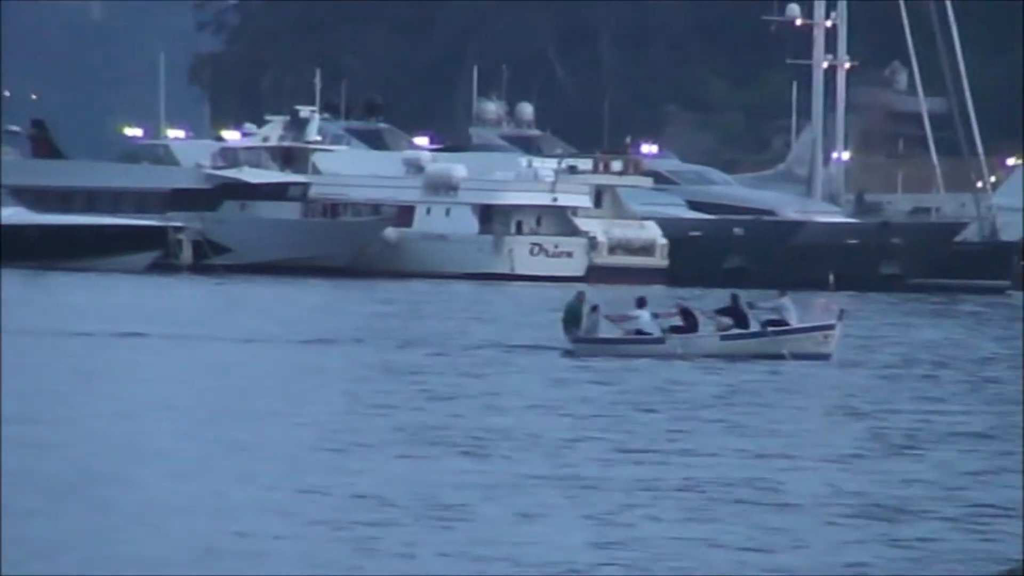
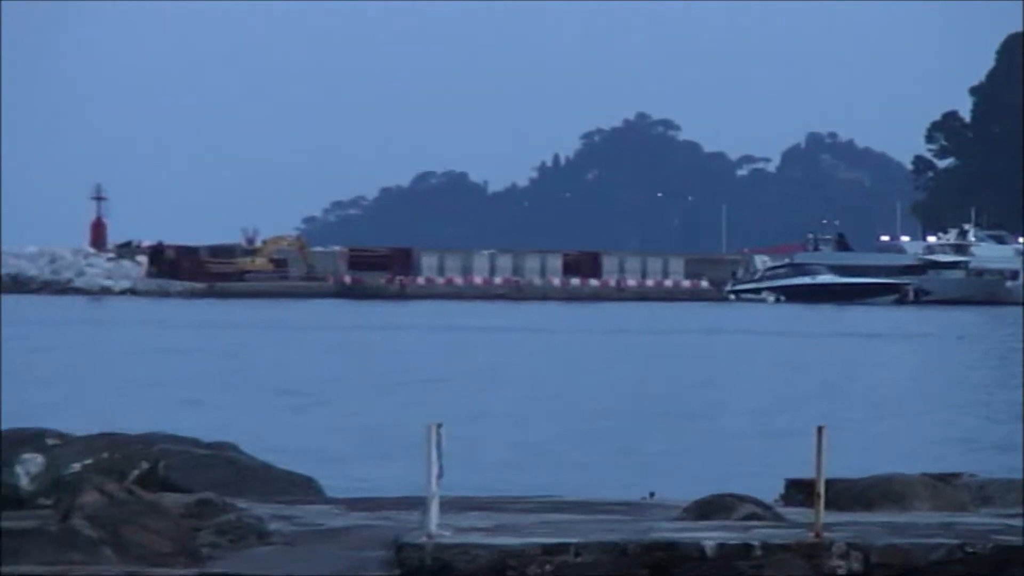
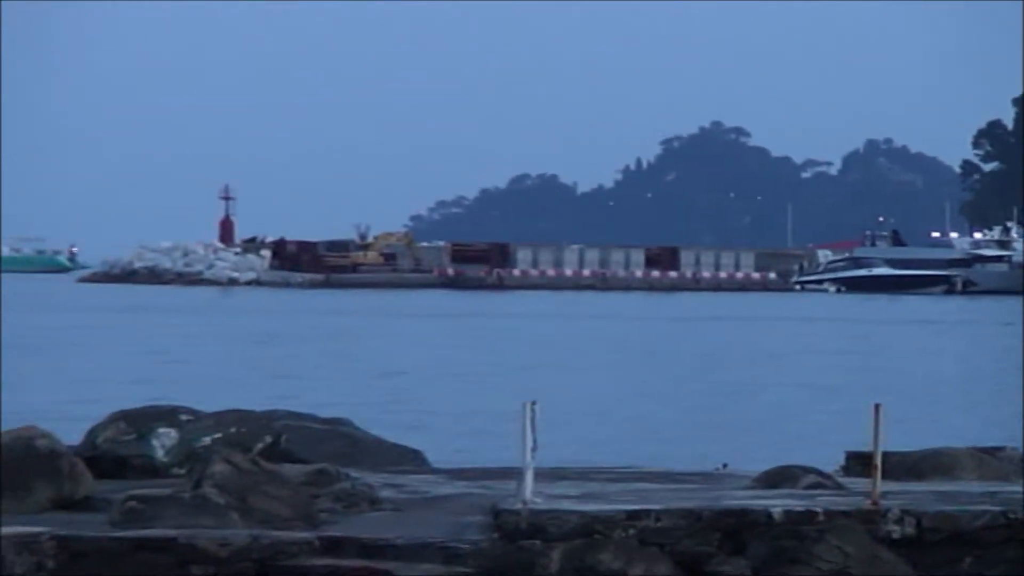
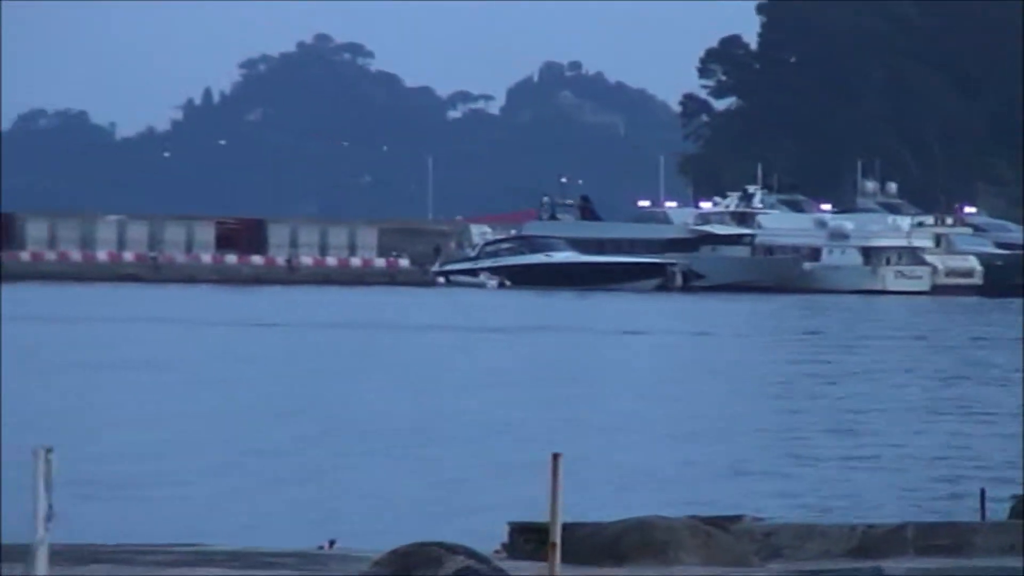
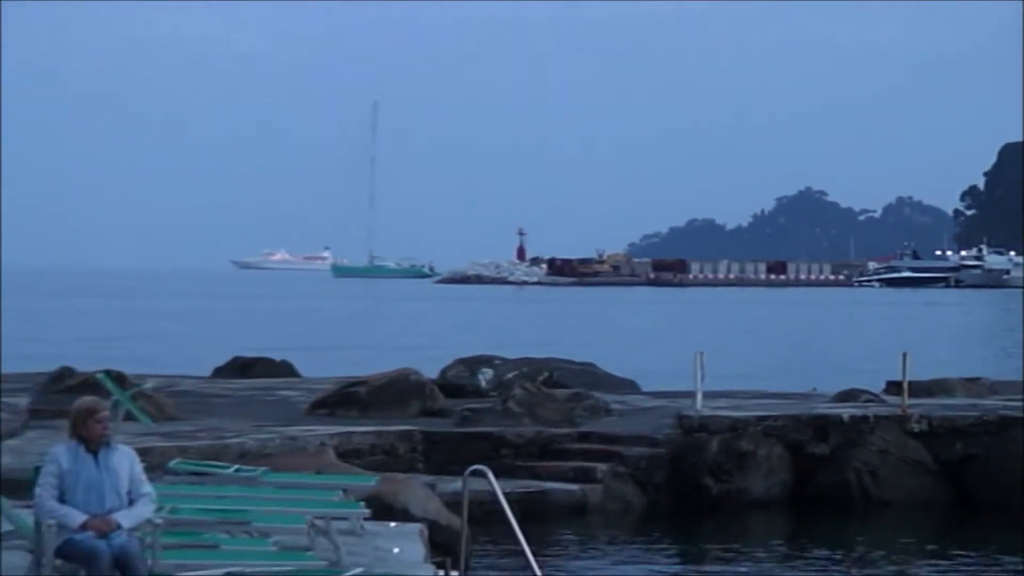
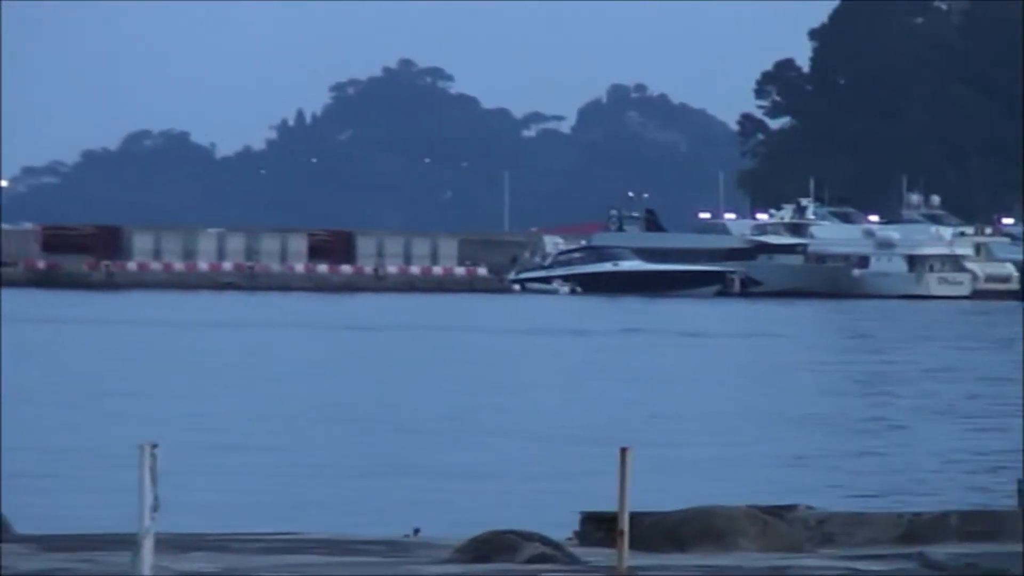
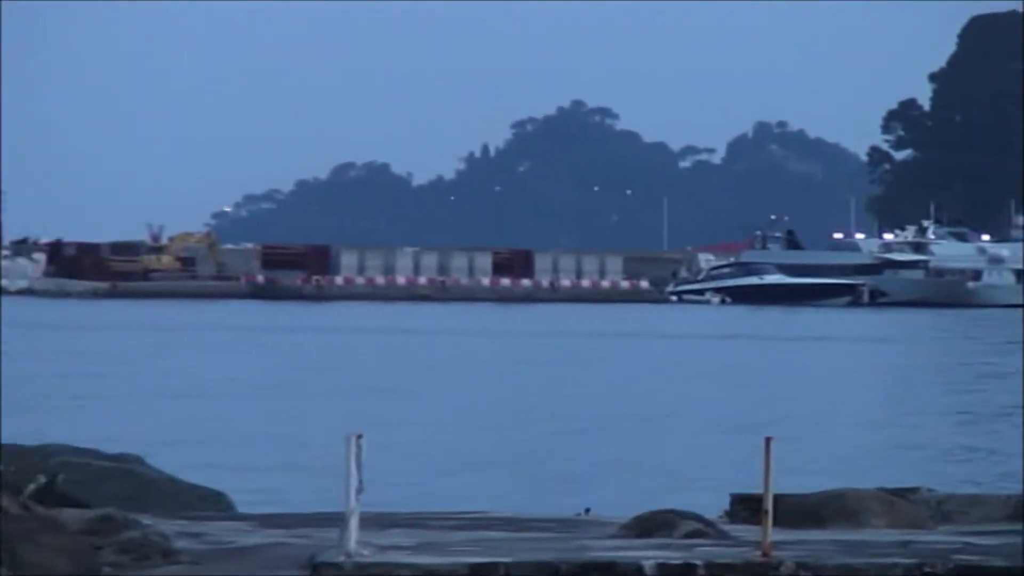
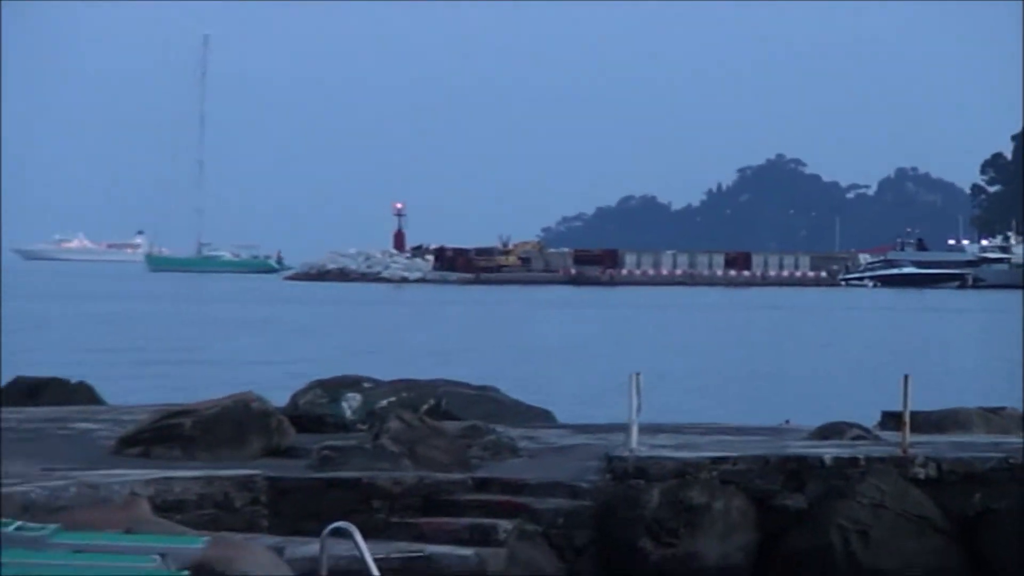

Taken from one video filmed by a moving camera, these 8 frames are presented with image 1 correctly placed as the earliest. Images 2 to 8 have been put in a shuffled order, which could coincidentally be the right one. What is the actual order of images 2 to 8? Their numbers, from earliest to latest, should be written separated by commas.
4, 6, 7, 2, 3, 8, 5
